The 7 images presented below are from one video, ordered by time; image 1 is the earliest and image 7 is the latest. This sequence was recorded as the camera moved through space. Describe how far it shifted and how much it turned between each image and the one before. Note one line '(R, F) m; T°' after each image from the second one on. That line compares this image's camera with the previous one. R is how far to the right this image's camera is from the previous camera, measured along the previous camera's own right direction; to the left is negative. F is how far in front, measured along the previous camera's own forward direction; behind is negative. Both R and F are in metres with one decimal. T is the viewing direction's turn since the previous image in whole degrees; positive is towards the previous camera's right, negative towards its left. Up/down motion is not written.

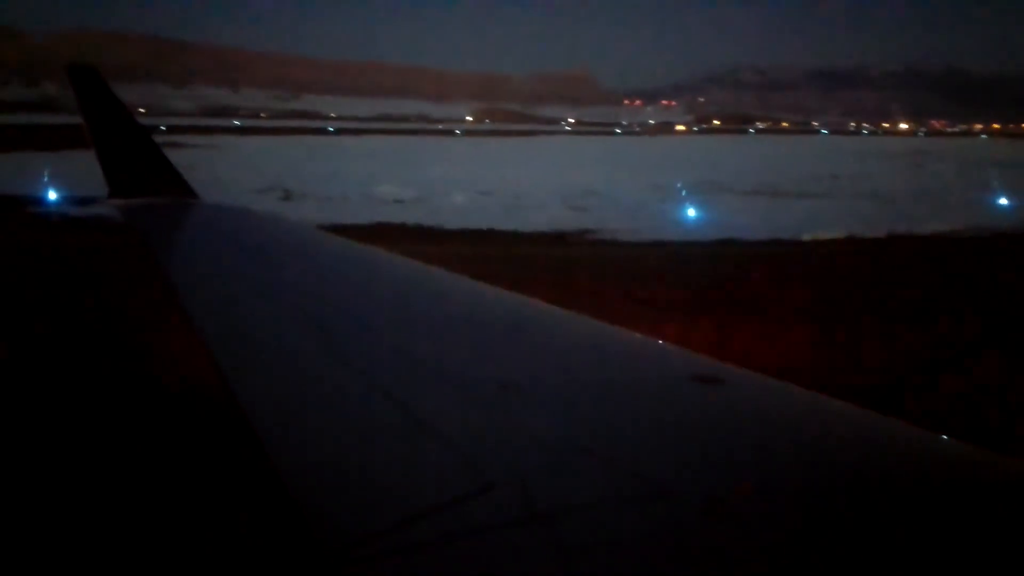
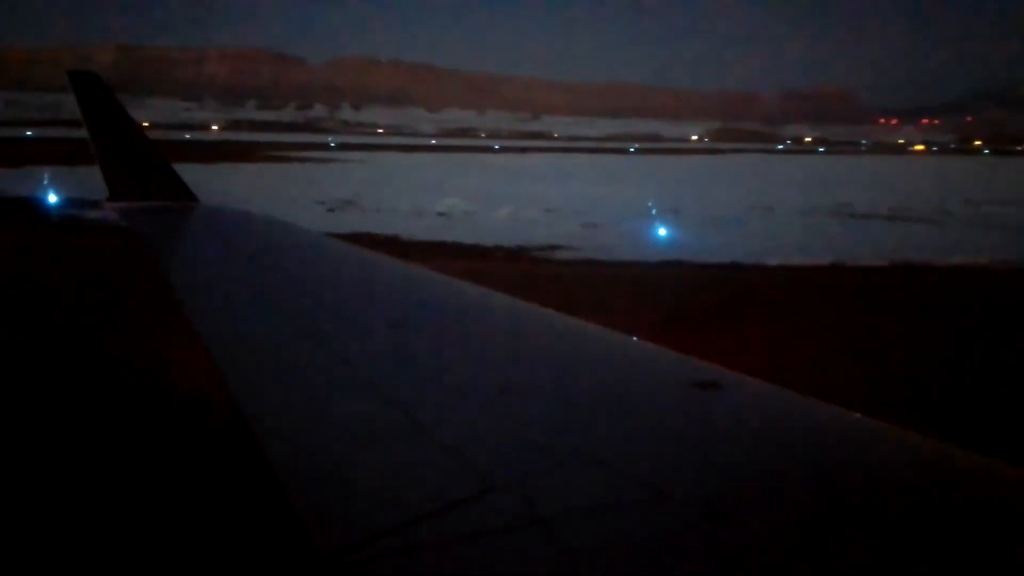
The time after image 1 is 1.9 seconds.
(+1.0, +0.1) m; -15°
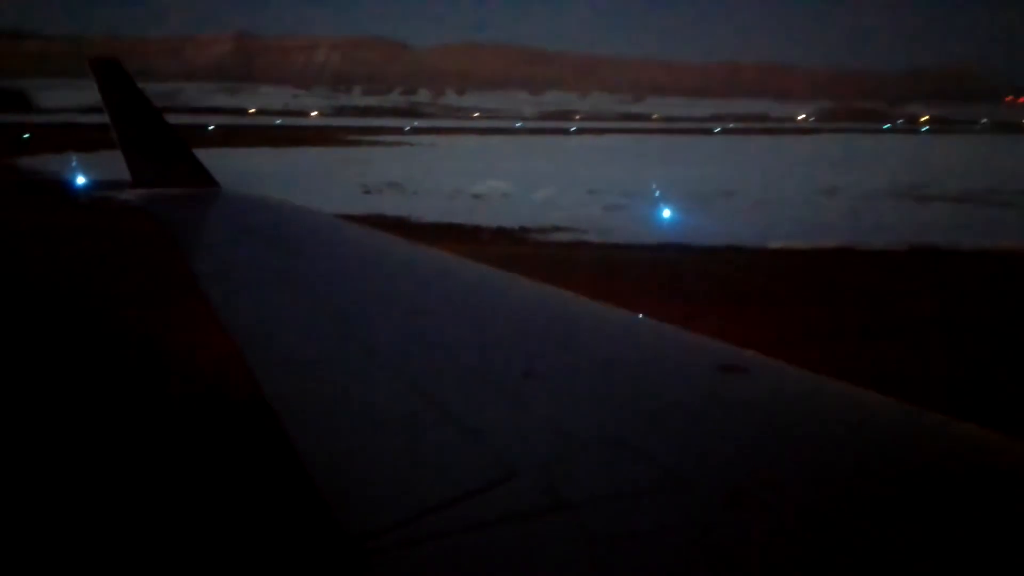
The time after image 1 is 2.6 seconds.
(+0.4, 0.0) m; -7°
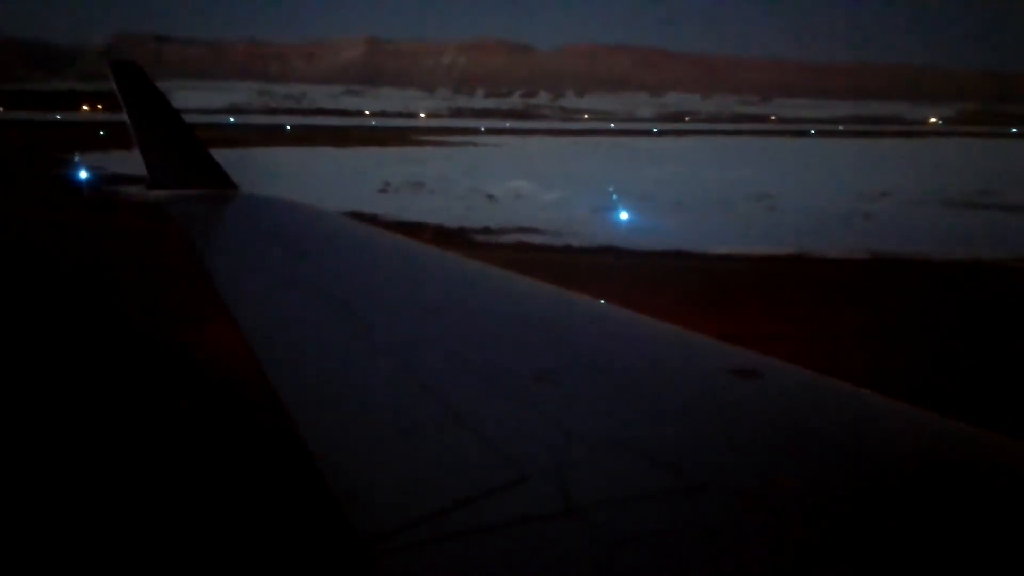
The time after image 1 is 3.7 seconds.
(+0.6, 0.0) m; -8°
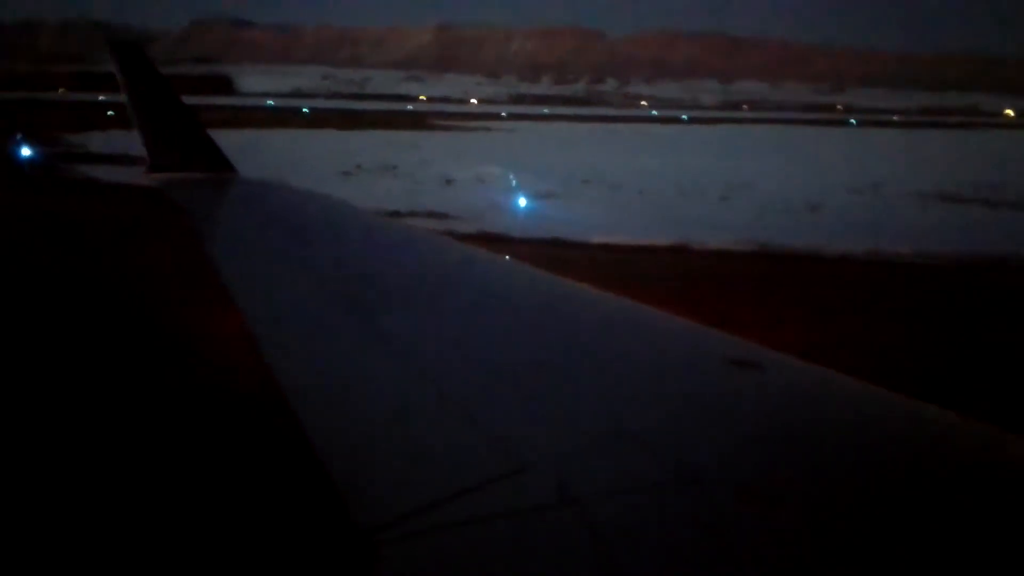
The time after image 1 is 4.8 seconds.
(+0.6, 0.0) m; -4°
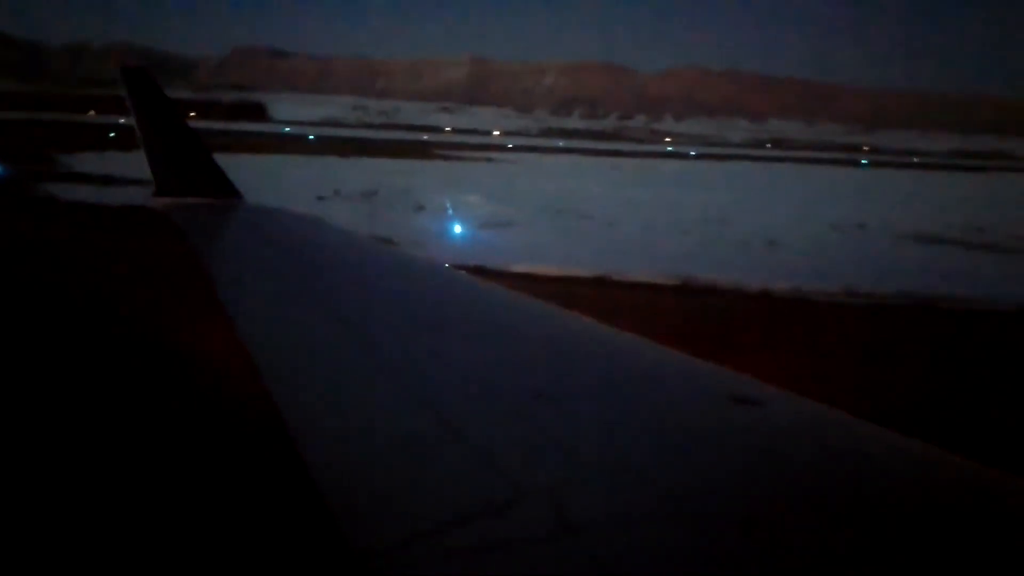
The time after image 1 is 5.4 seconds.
(+0.3, 0.0) m; -2°
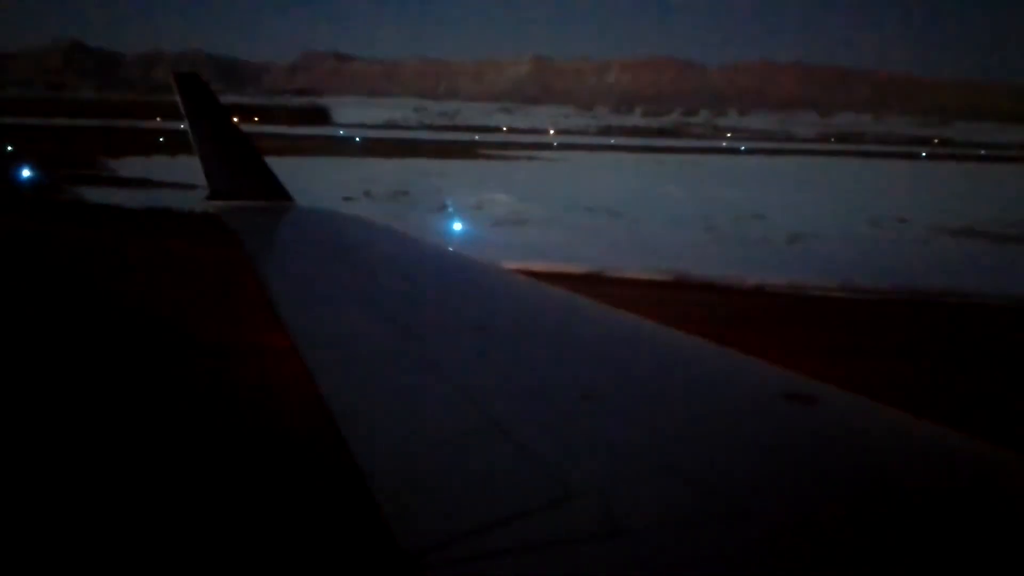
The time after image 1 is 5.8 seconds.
(+0.2, 0.0) m; -4°
